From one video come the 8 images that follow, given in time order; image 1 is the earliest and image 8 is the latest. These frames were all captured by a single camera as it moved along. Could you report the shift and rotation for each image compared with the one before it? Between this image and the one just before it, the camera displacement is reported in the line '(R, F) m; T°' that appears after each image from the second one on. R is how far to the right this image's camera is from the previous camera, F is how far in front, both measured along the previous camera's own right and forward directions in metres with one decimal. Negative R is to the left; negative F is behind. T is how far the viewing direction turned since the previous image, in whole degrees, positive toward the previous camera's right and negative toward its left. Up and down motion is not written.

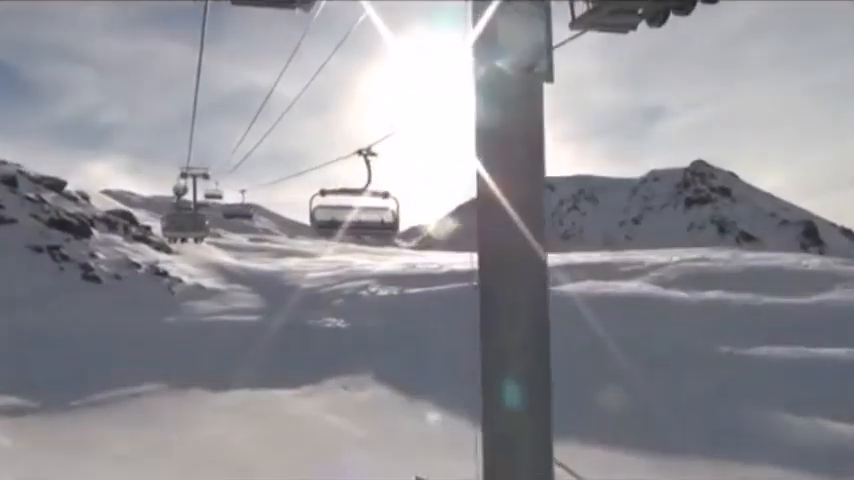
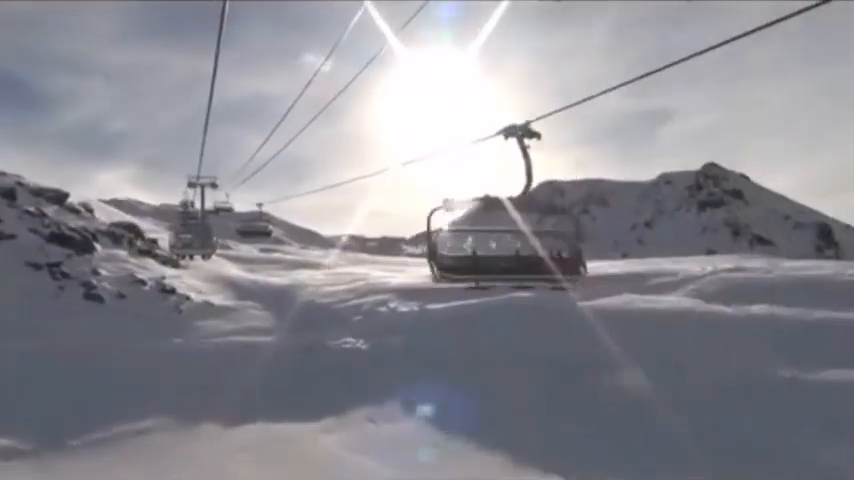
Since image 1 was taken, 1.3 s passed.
(-0.7, +2.1) m; -1°
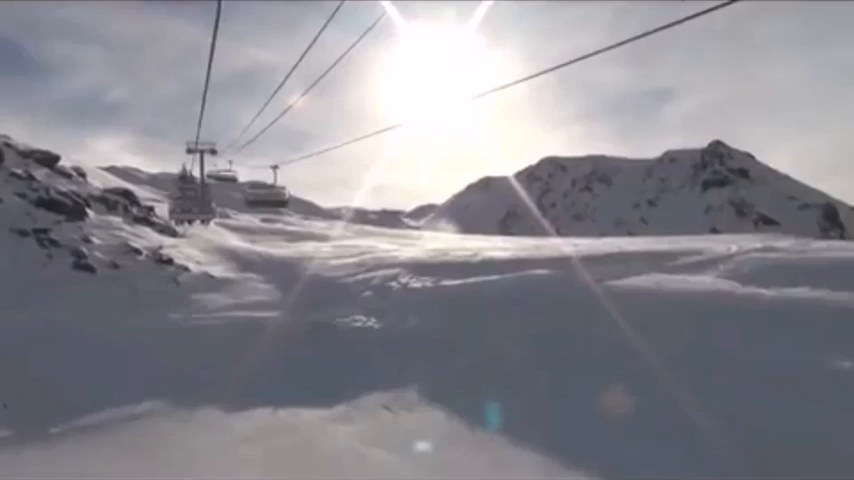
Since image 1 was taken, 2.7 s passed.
(-0.7, +2.2) m; 0°
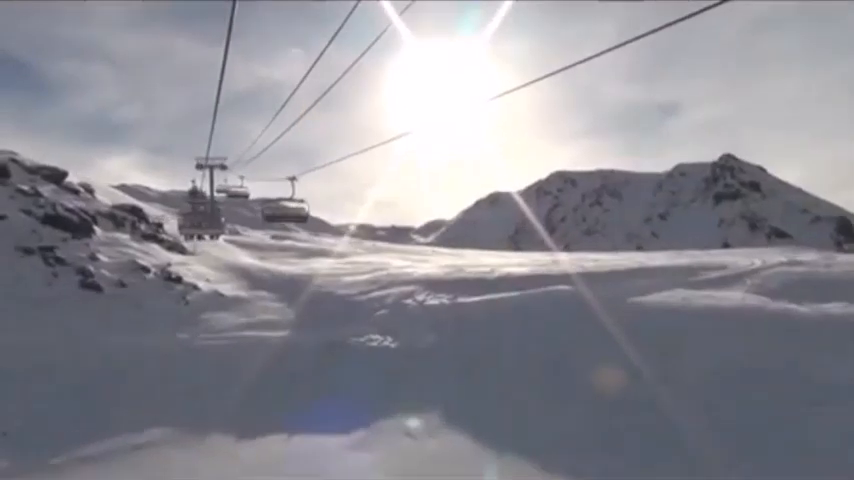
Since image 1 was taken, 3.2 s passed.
(-0.3, +1.0) m; -1°
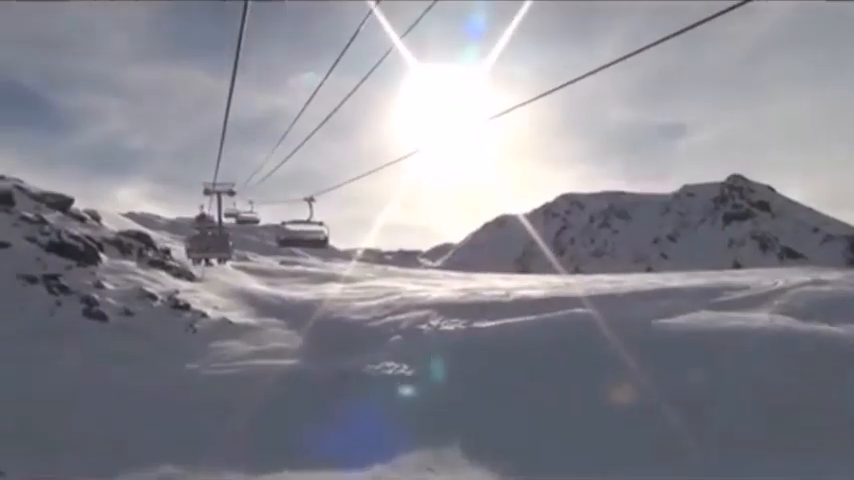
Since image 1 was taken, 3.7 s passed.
(-0.3, +0.9) m; -1°
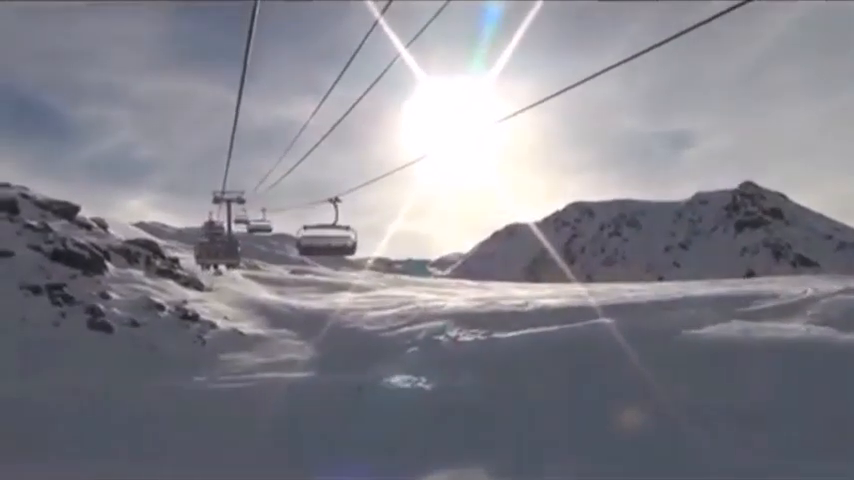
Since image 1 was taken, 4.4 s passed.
(-0.3, +1.1) m; -1°
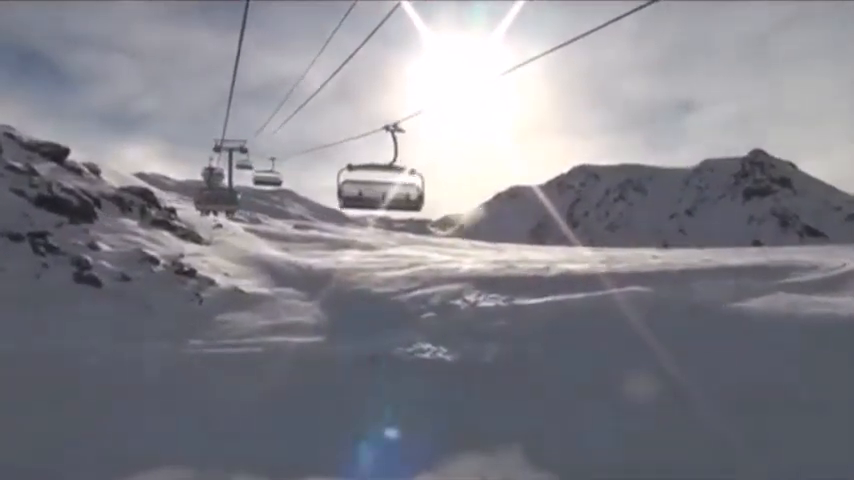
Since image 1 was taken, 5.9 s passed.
(-0.7, +2.4) m; 0°
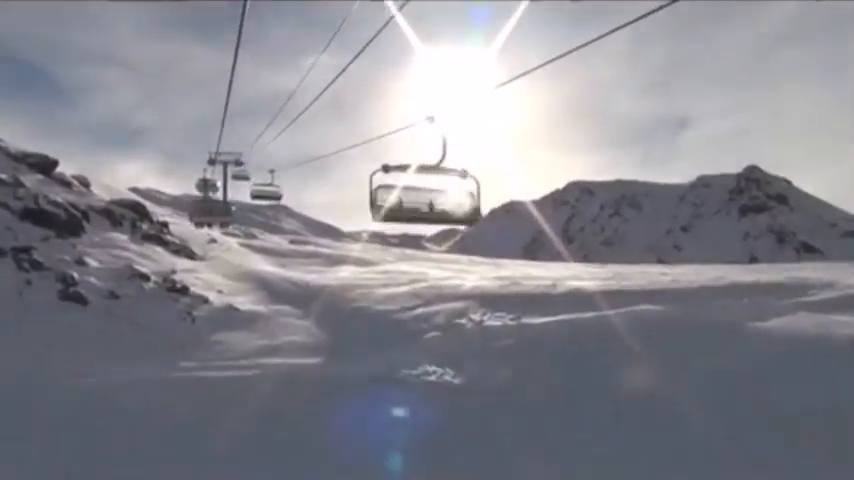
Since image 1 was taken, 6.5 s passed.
(-0.3, +1.1) m; 0°
